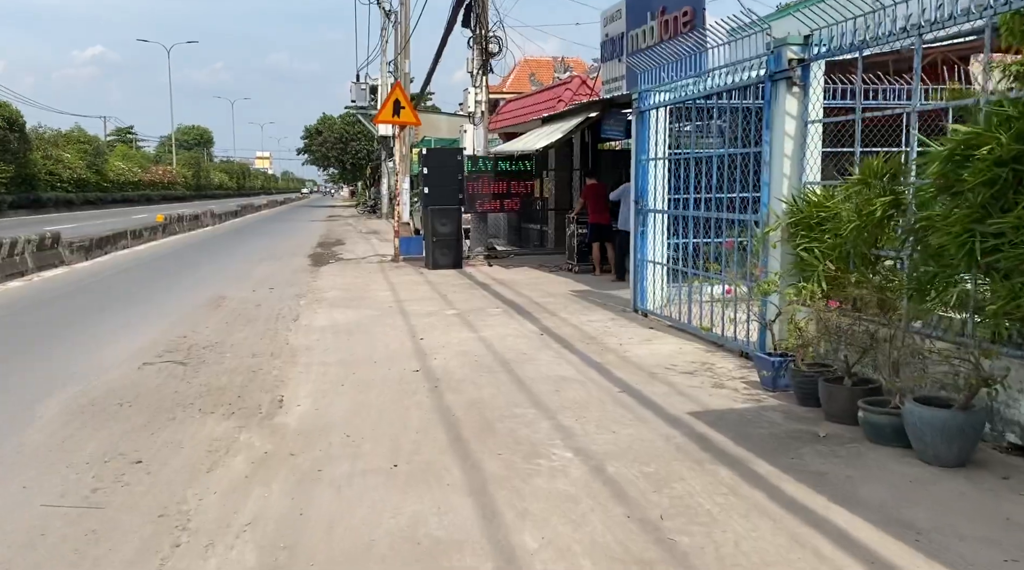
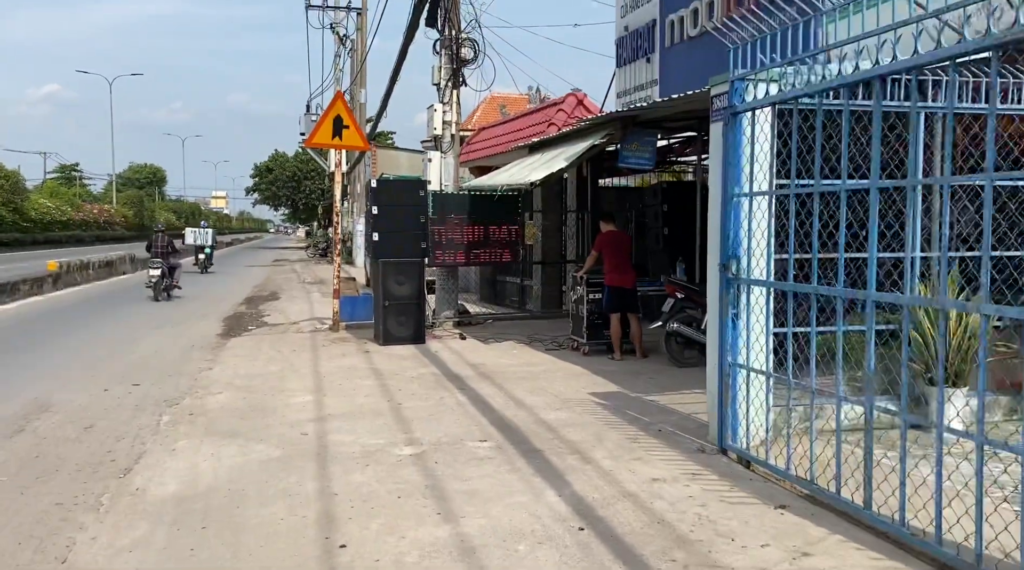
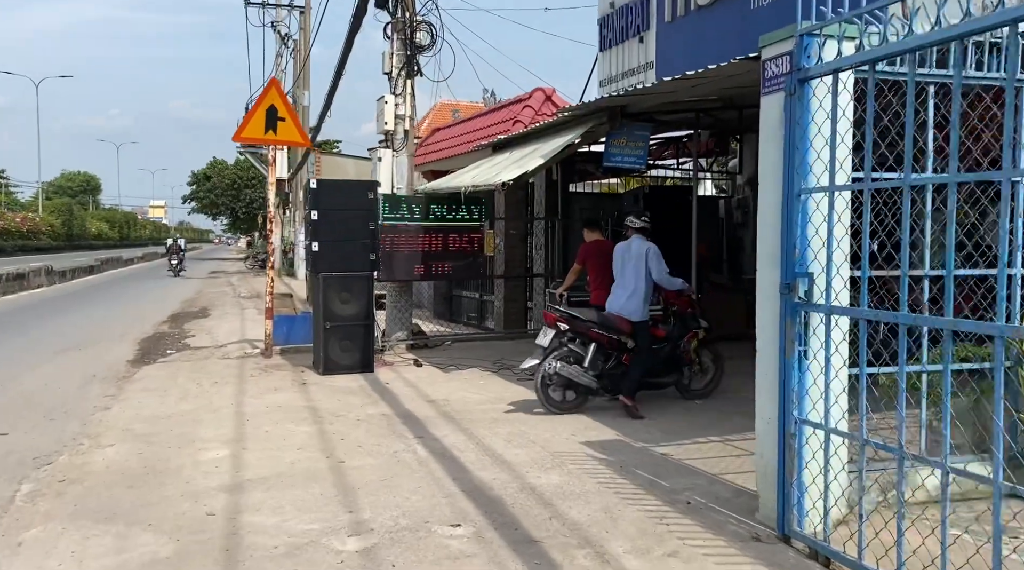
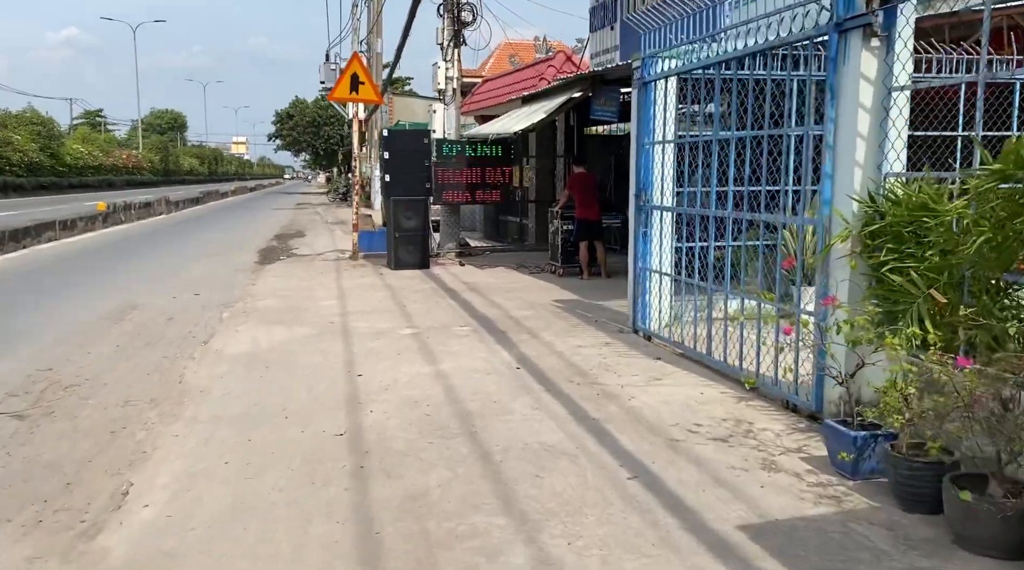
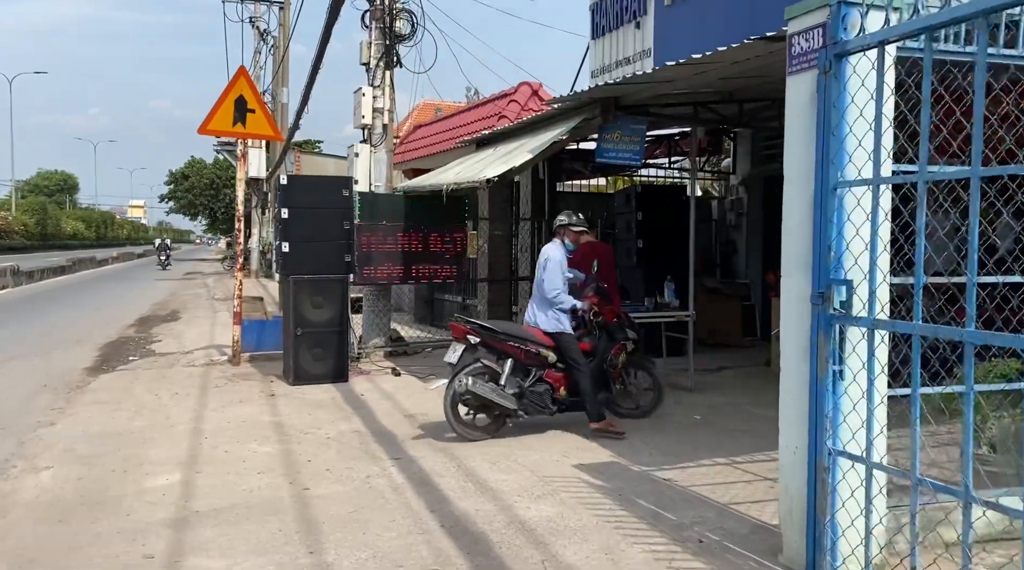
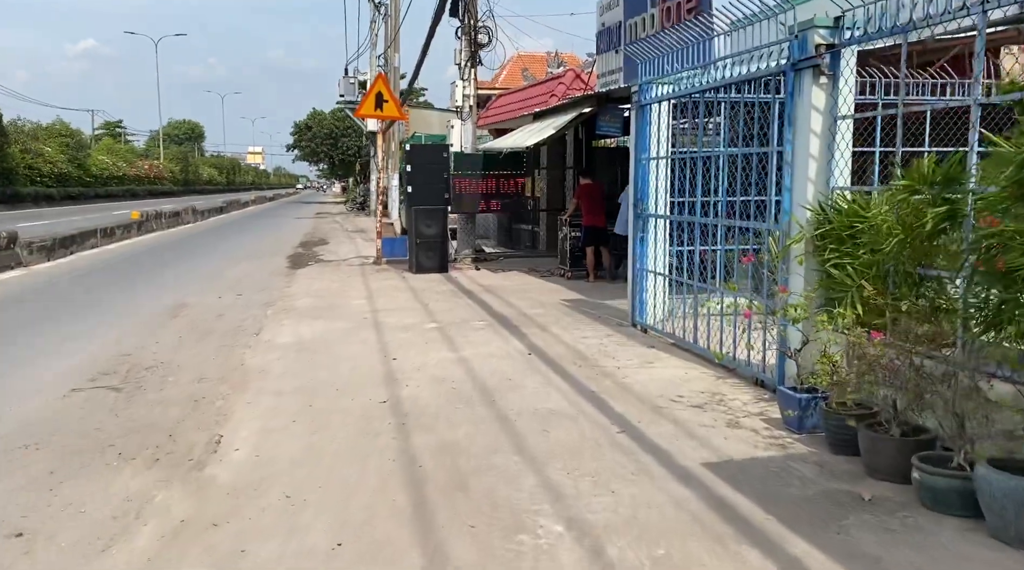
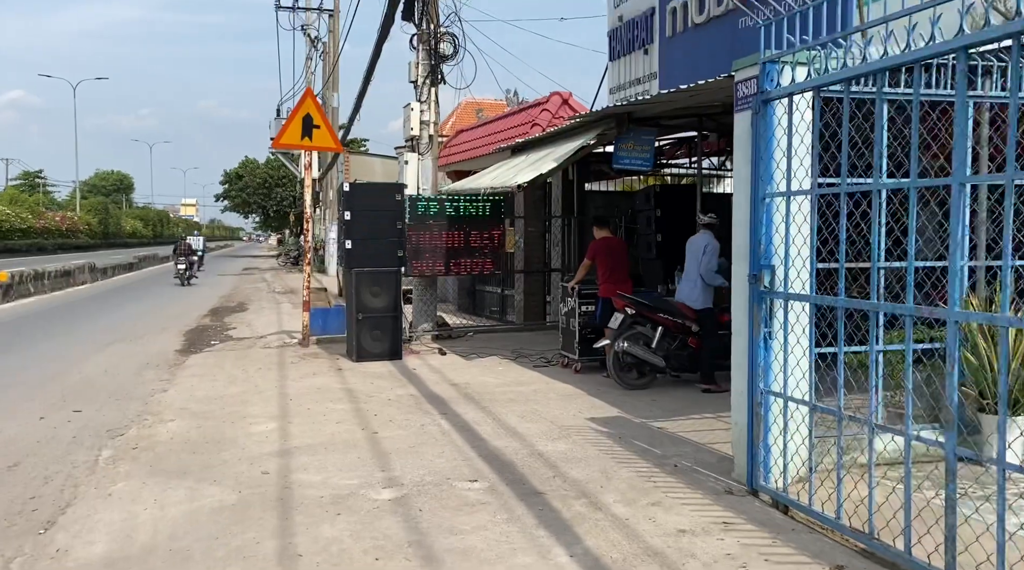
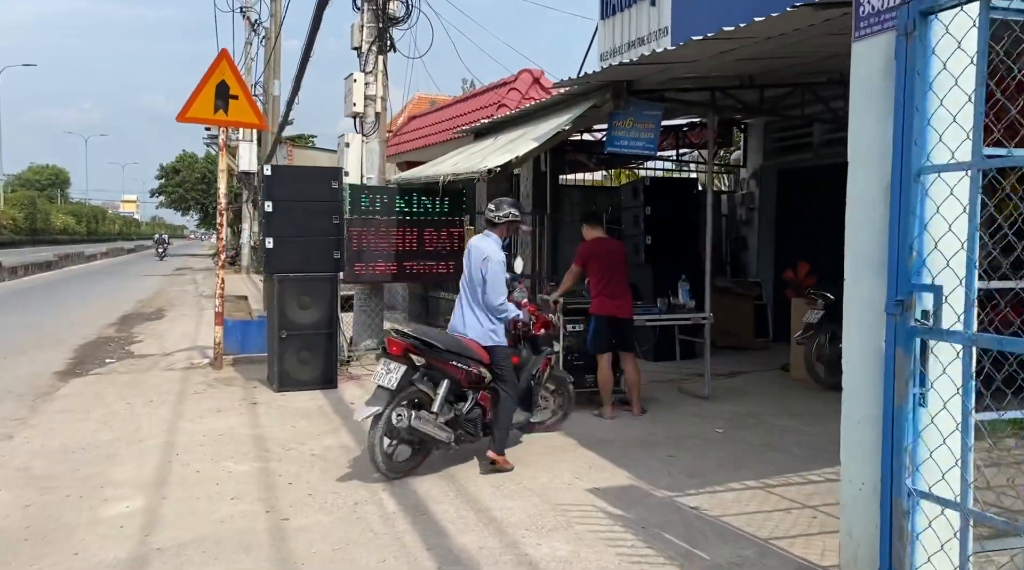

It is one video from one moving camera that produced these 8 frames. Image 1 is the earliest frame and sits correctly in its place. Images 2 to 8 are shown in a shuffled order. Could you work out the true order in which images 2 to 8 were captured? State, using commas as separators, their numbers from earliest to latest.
6, 4, 2, 7, 3, 5, 8
